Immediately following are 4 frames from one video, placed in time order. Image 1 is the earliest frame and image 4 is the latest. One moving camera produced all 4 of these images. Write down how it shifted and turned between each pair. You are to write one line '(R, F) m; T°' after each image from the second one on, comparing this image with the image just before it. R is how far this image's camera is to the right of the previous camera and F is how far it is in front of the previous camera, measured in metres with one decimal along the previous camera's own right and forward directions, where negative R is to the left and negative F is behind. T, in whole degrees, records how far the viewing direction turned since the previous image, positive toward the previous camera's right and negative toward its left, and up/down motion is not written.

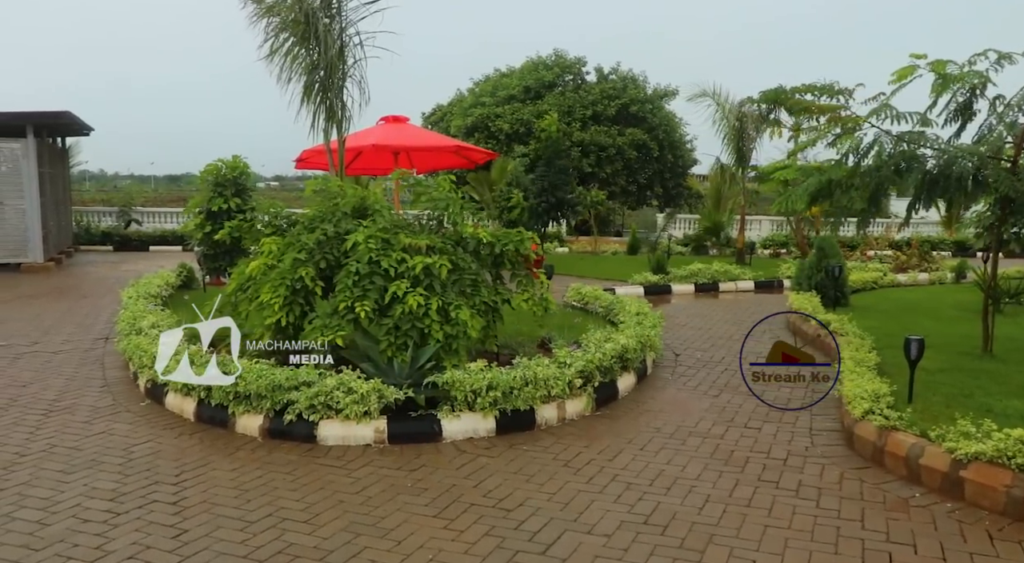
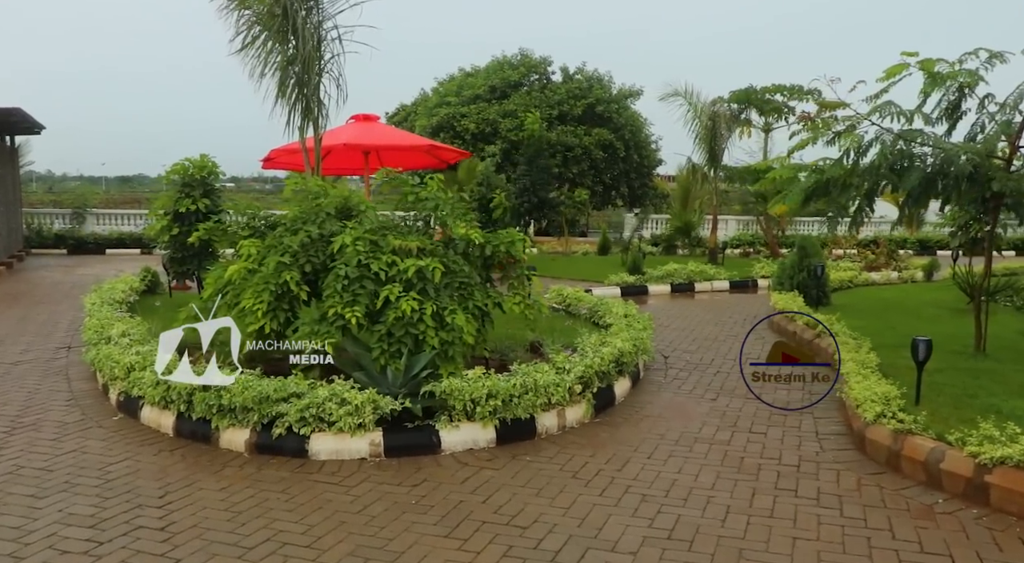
(-0.2, +0.2) m; +3°
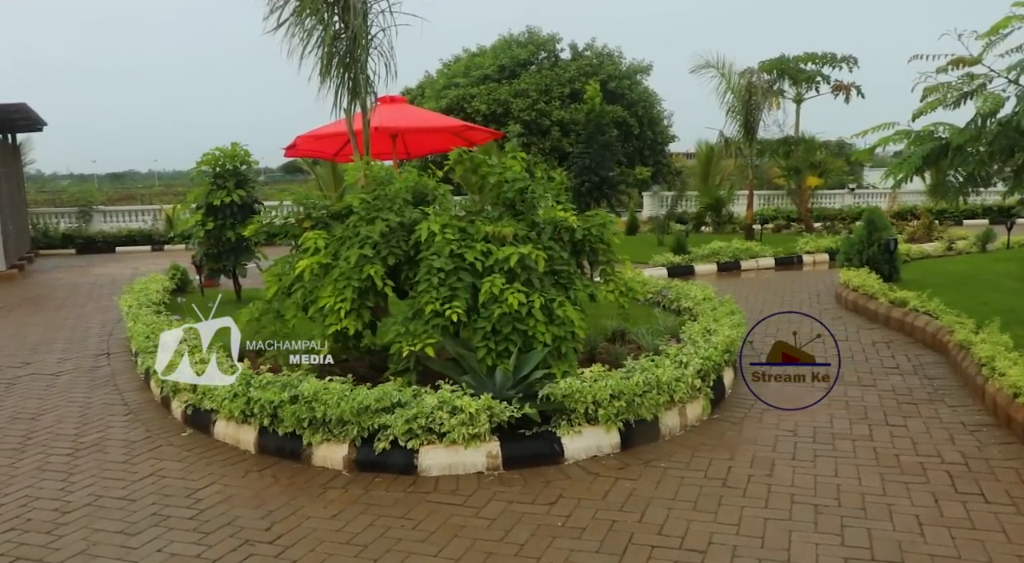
(-0.7, +0.5) m; 0°
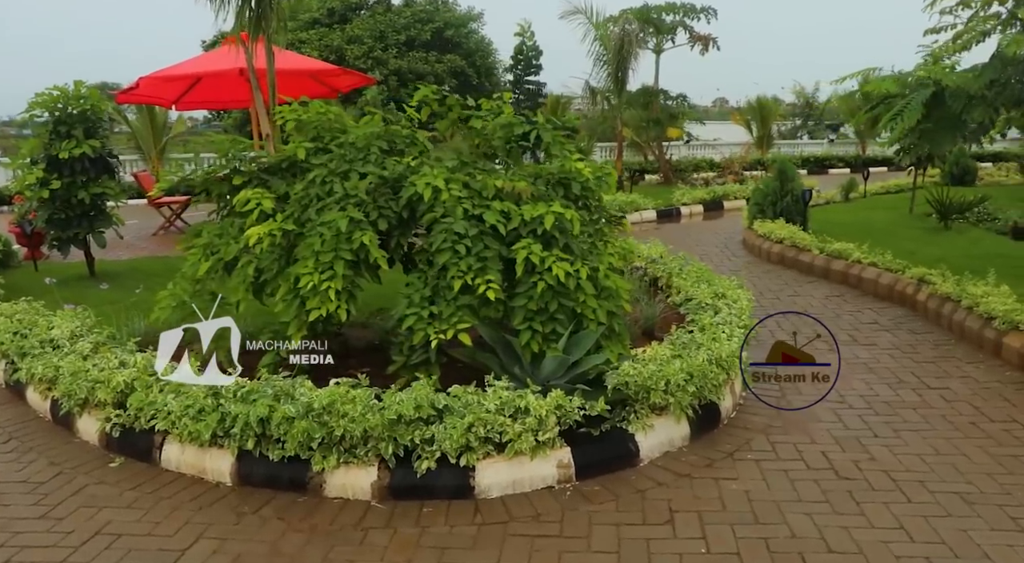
(-1.0, +1.0) m; +13°
